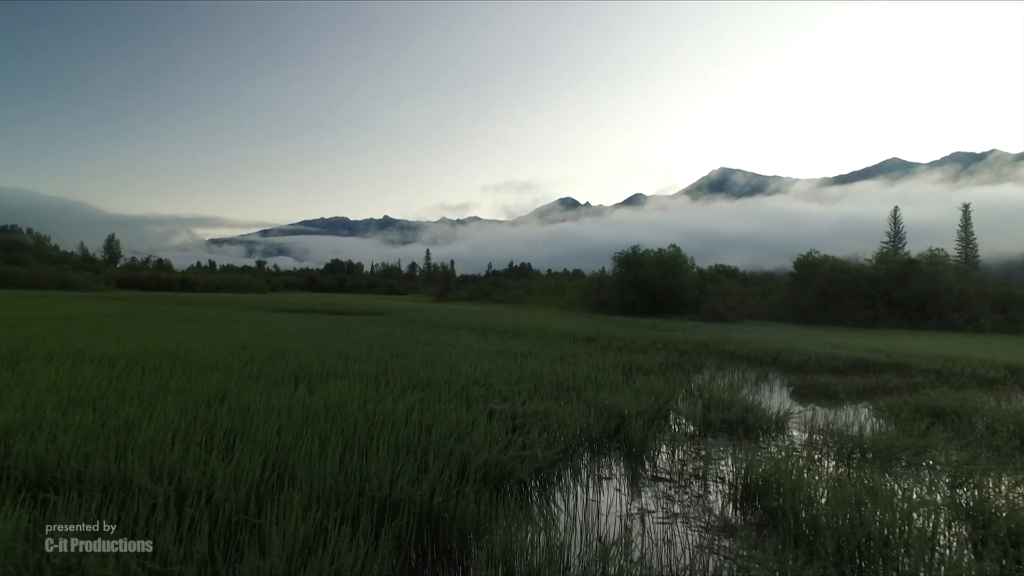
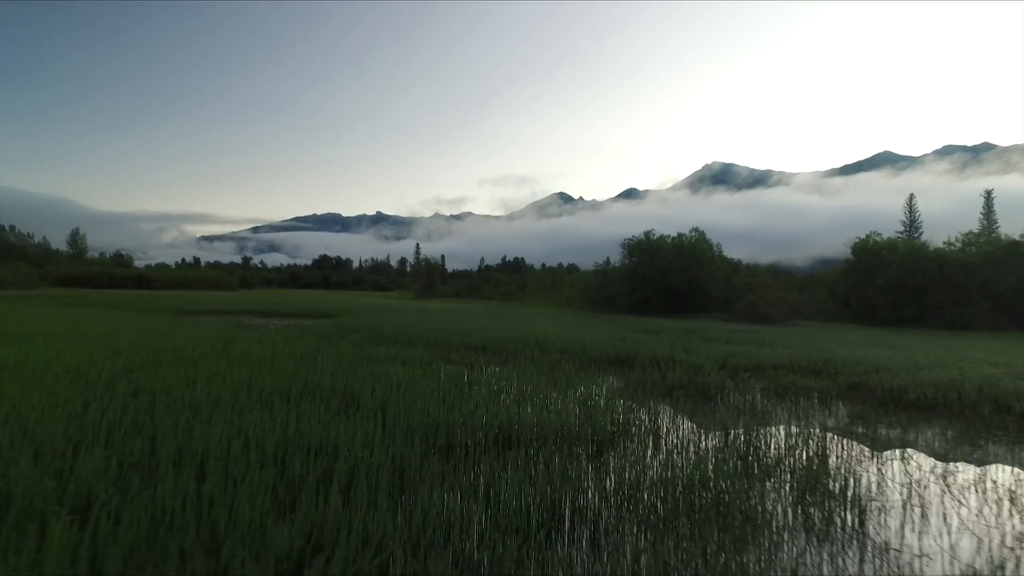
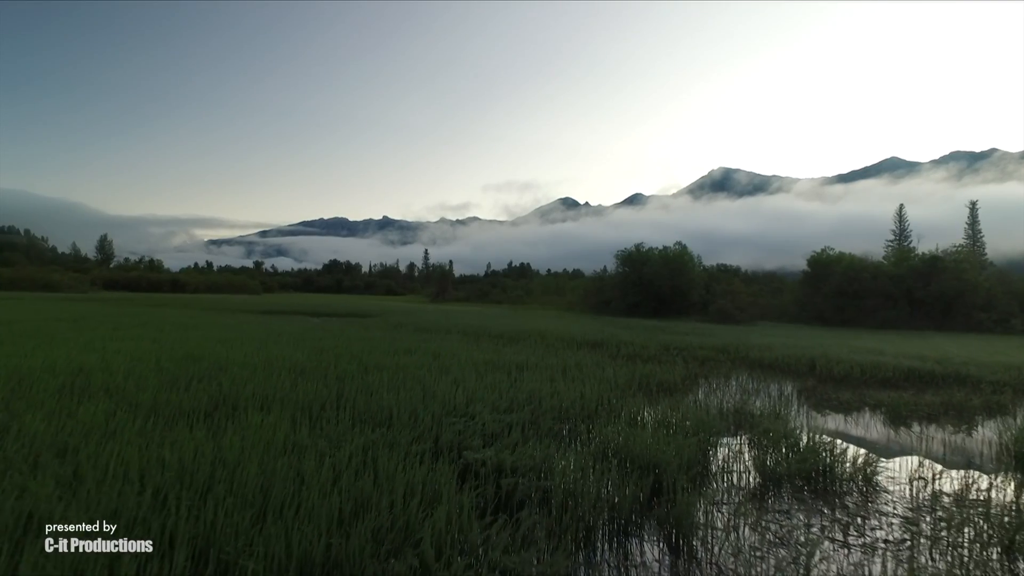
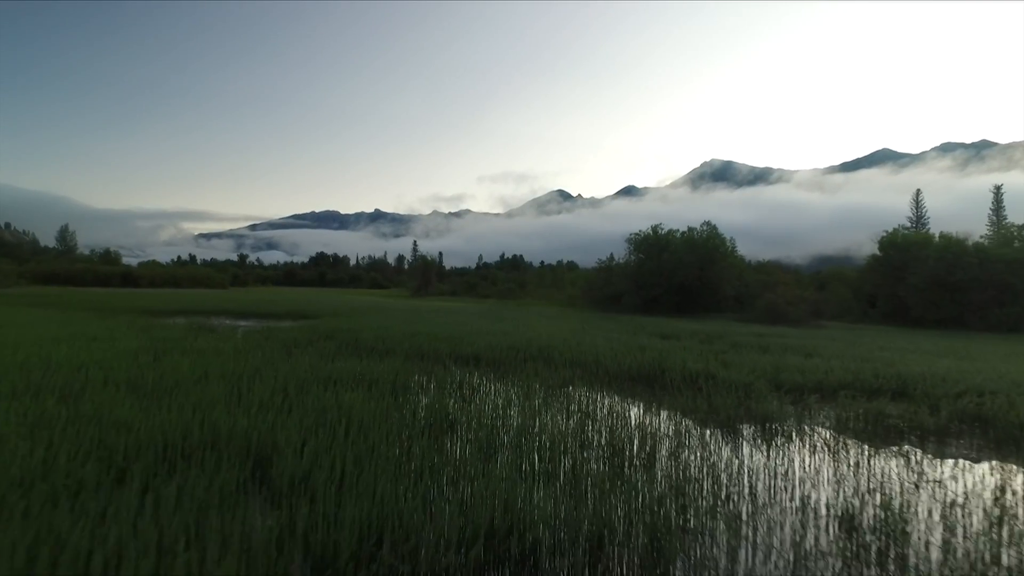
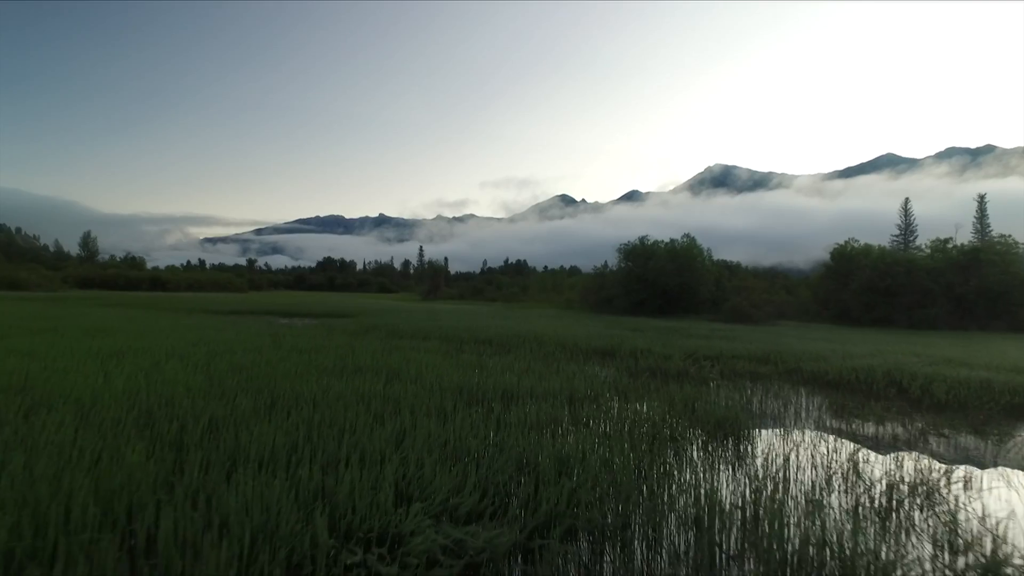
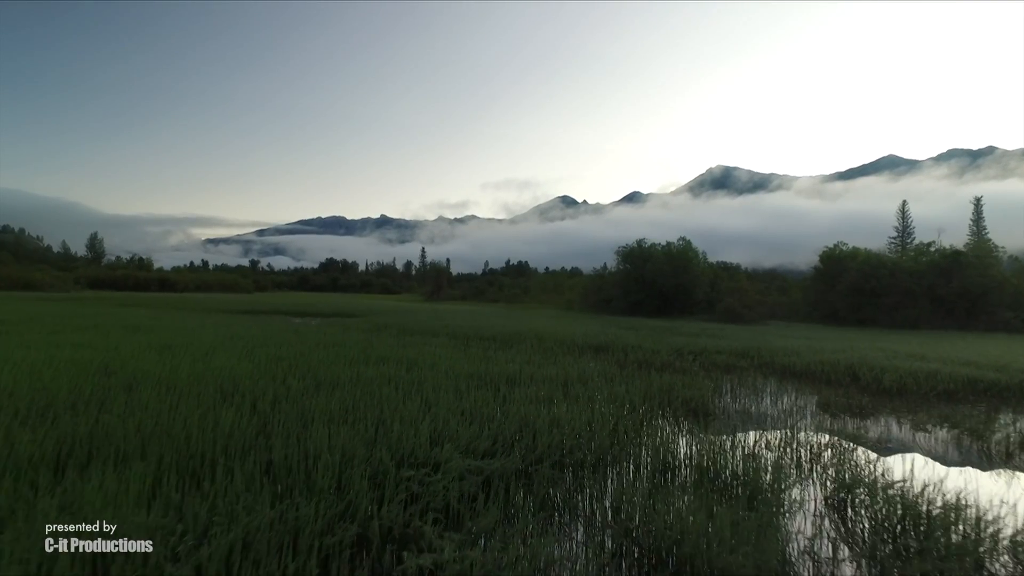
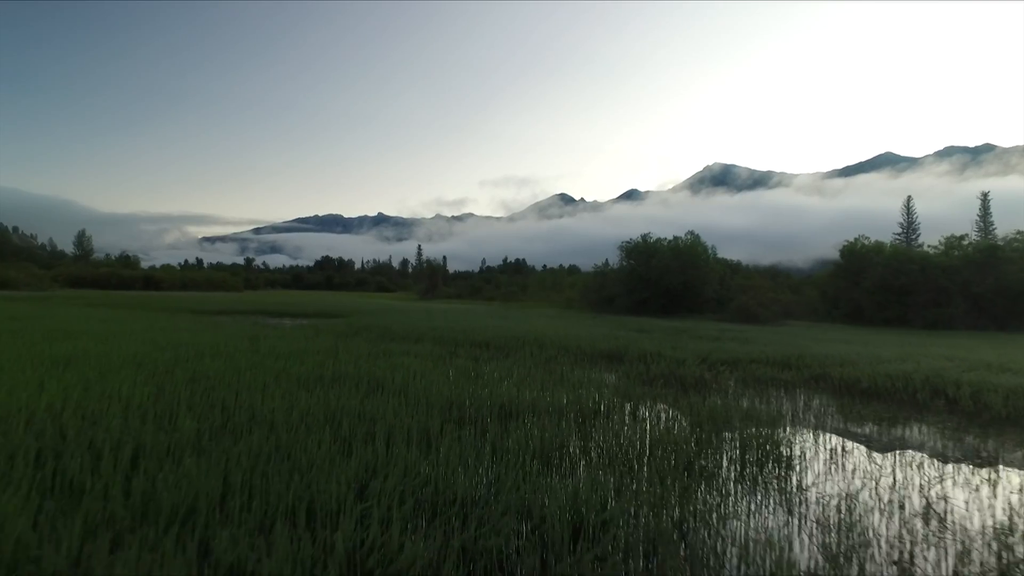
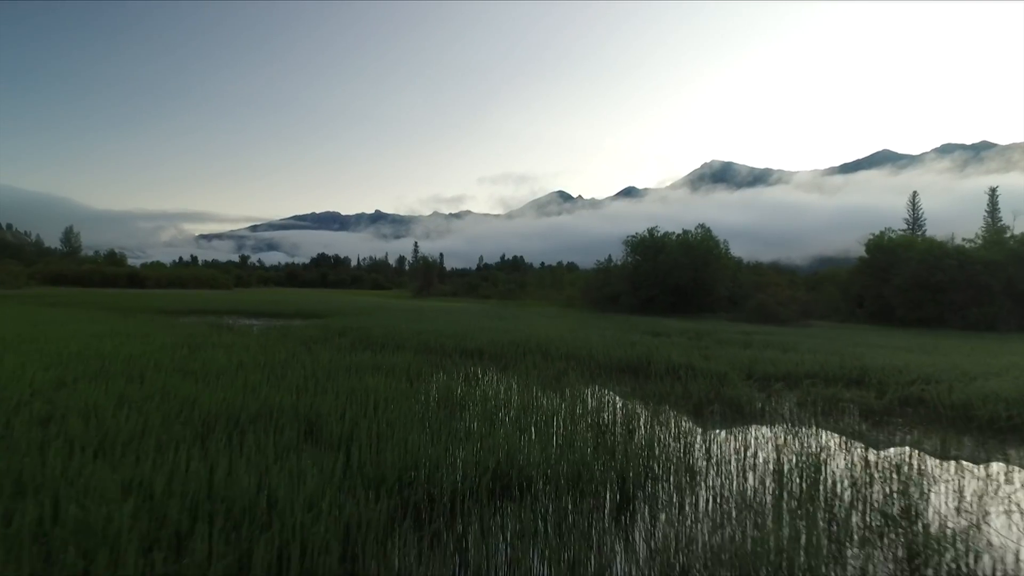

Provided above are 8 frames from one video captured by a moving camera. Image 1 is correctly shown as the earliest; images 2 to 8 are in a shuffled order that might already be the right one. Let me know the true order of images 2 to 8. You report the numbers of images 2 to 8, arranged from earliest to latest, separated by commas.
3, 6, 5, 7, 2, 8, 4
